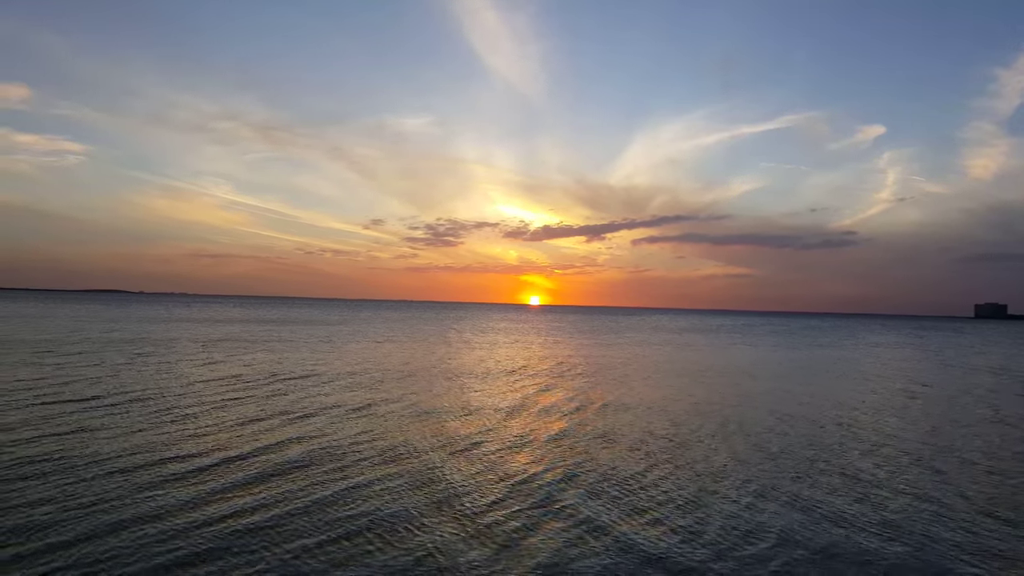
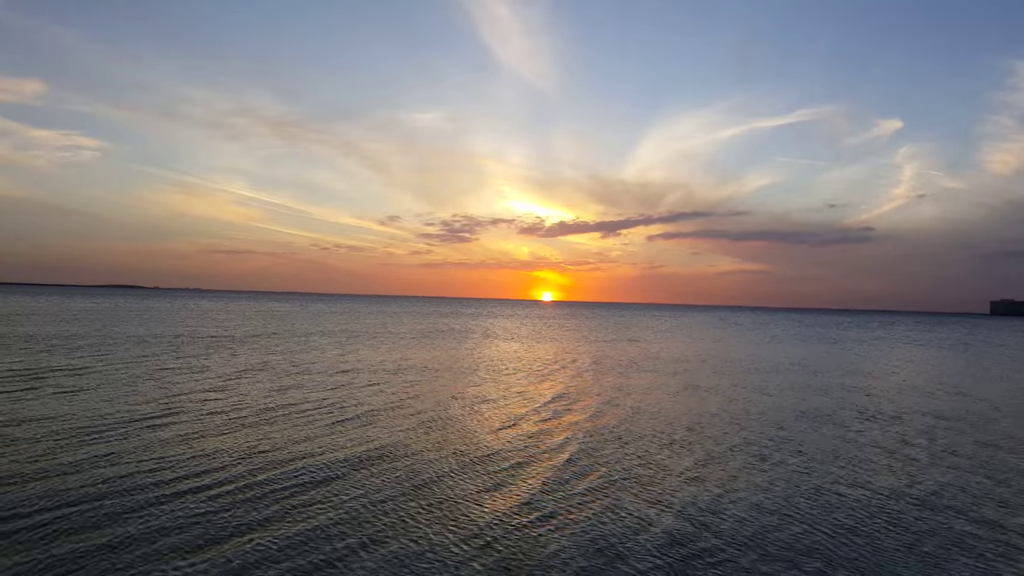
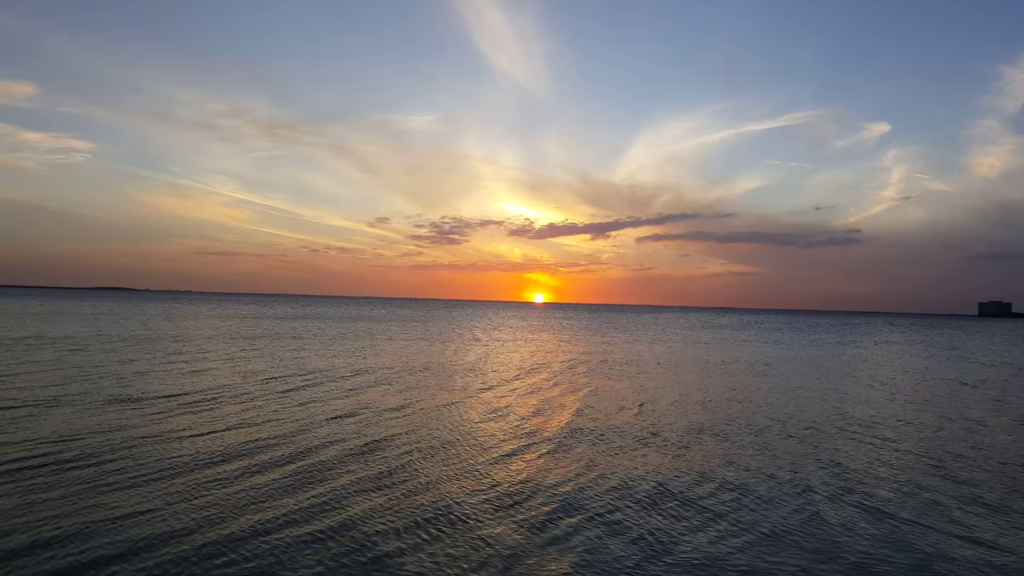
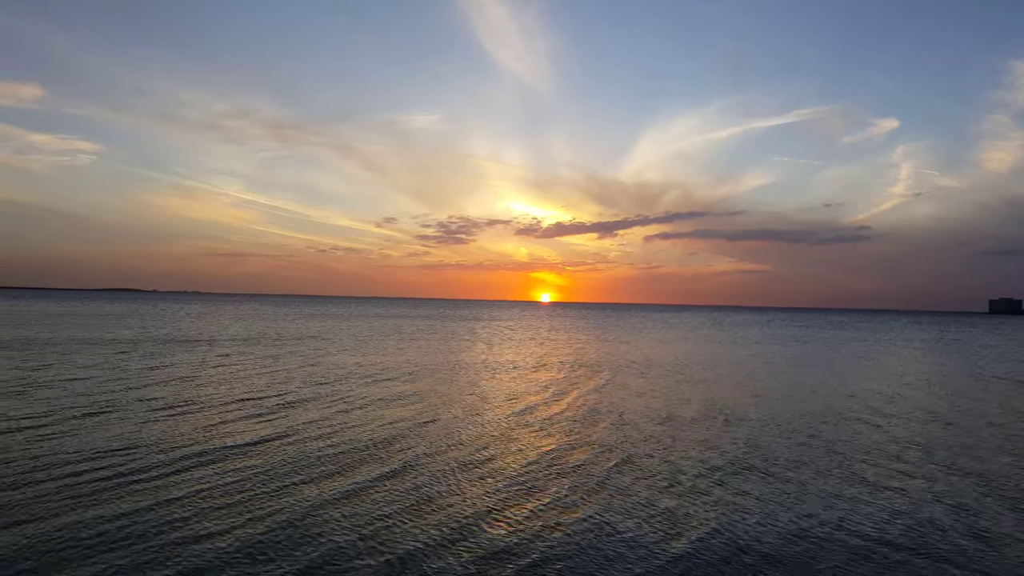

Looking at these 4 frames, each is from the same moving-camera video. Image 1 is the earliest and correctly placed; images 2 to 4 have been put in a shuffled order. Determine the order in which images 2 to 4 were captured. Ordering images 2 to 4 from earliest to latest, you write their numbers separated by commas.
3, 4, 2
